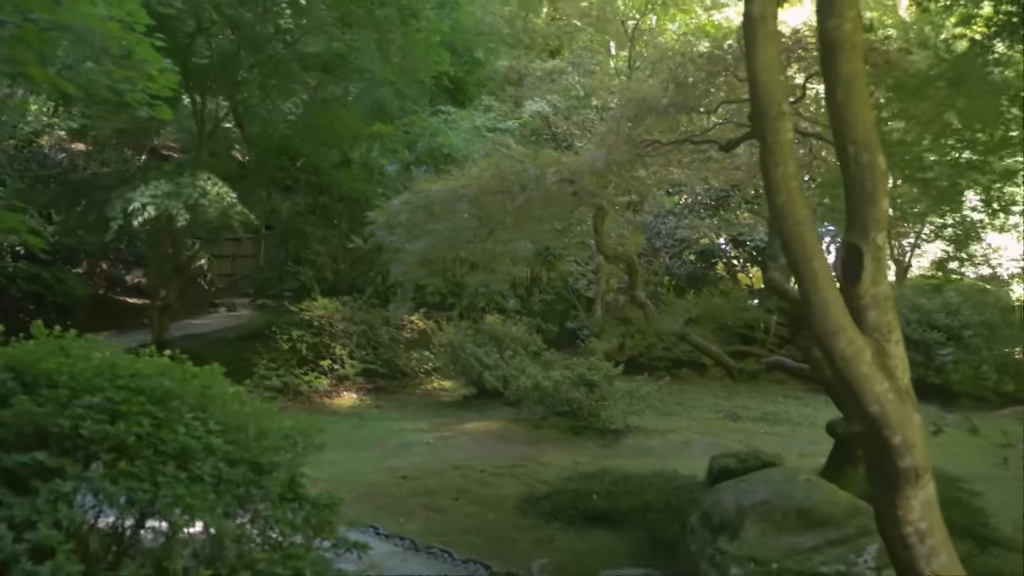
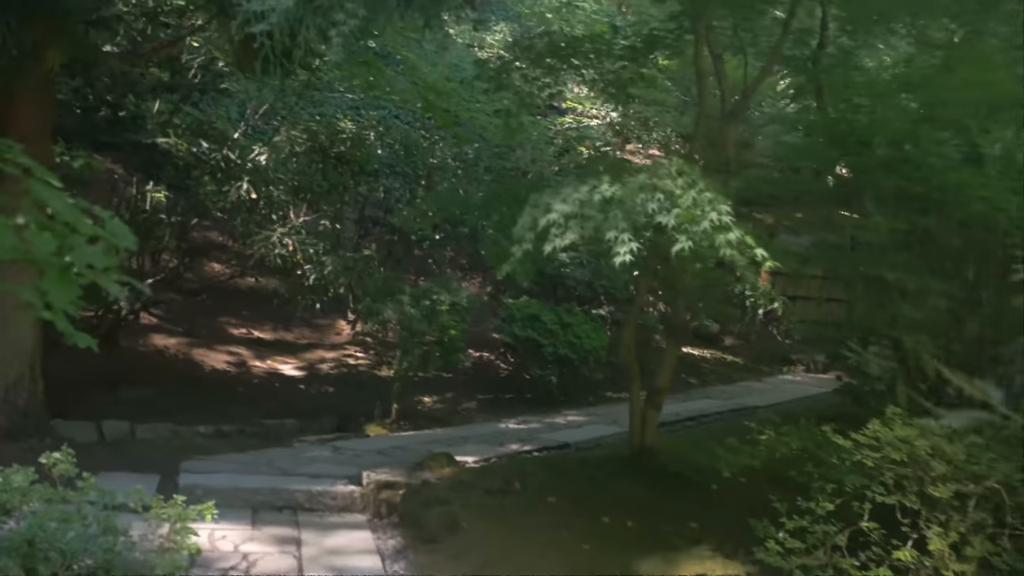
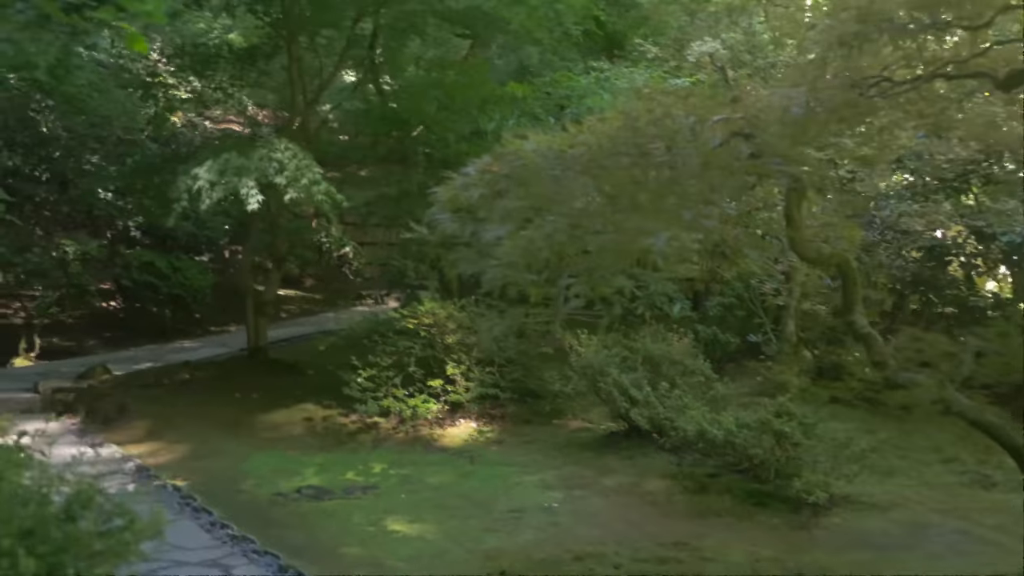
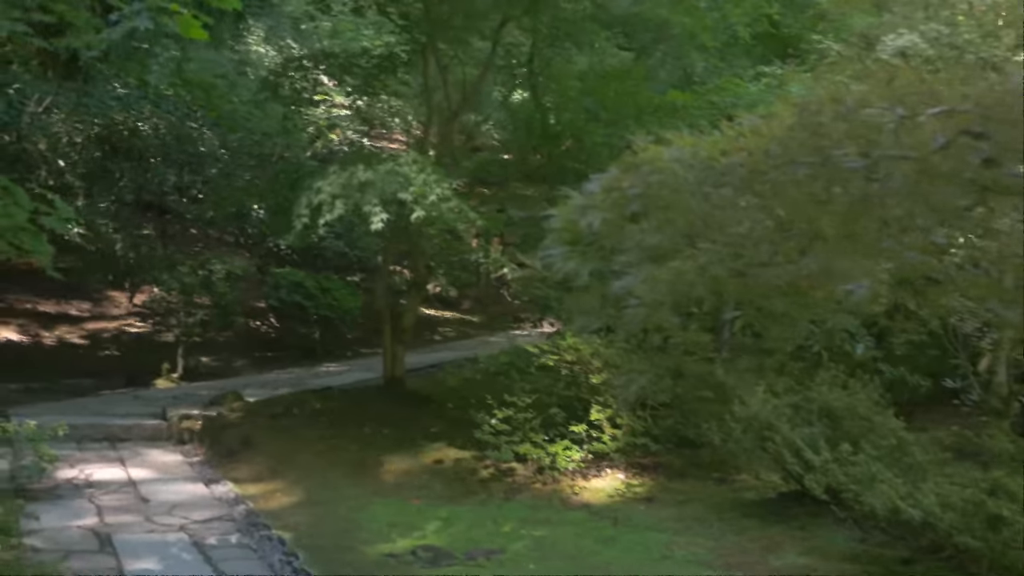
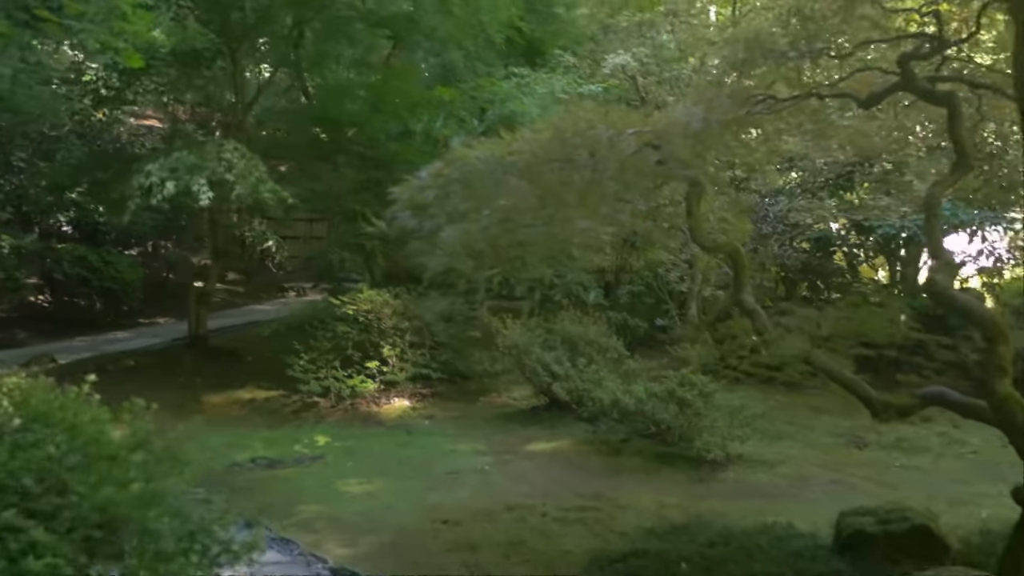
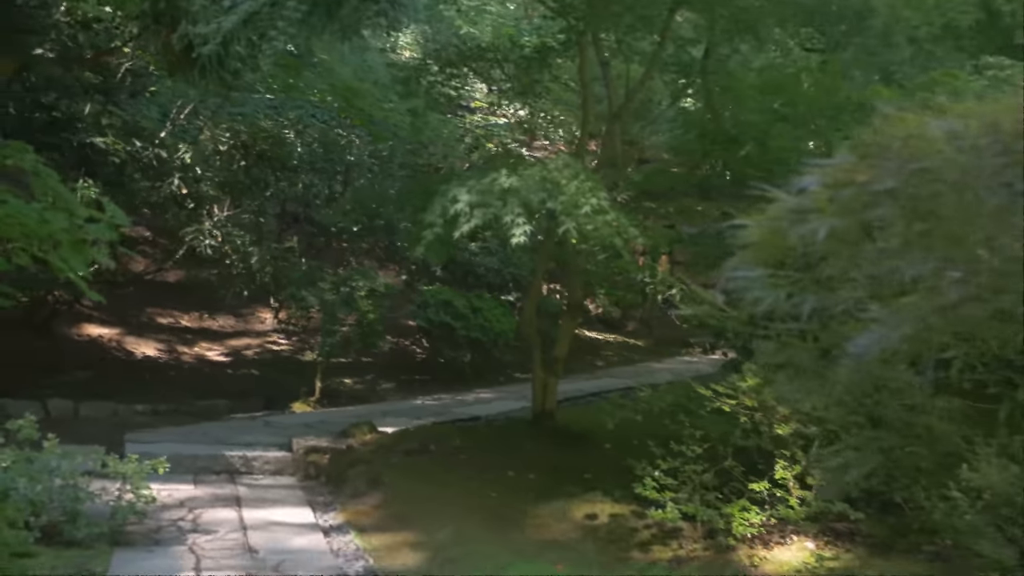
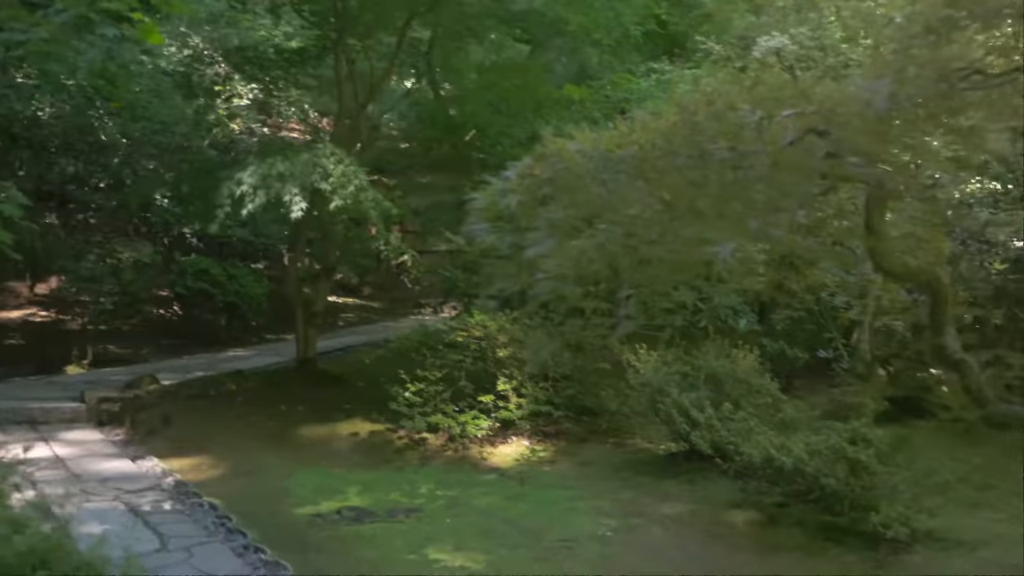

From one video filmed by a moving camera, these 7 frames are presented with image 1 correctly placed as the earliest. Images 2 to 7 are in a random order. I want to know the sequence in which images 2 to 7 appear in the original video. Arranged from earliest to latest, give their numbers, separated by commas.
5, 3, 7, 4, 6, 2
